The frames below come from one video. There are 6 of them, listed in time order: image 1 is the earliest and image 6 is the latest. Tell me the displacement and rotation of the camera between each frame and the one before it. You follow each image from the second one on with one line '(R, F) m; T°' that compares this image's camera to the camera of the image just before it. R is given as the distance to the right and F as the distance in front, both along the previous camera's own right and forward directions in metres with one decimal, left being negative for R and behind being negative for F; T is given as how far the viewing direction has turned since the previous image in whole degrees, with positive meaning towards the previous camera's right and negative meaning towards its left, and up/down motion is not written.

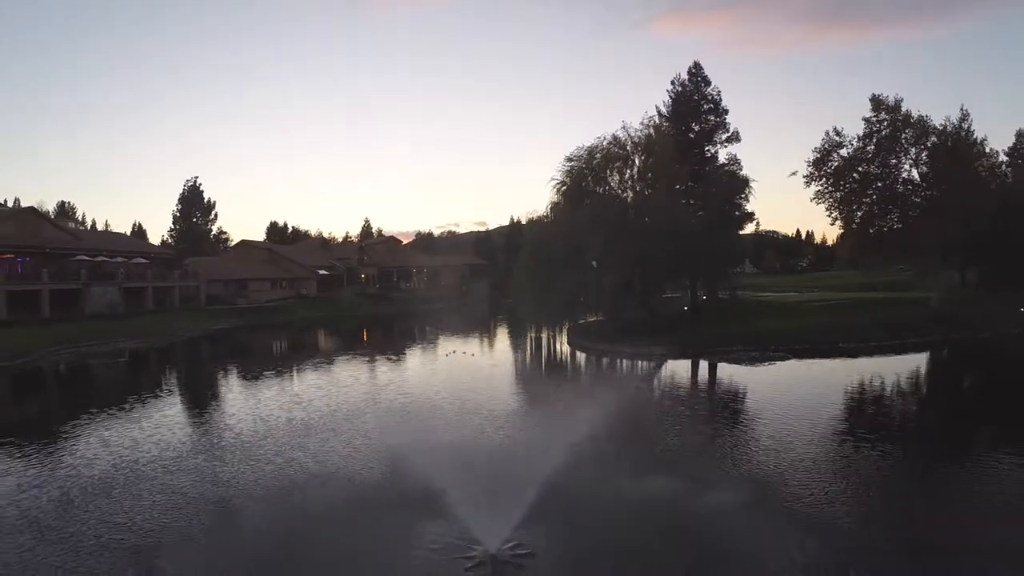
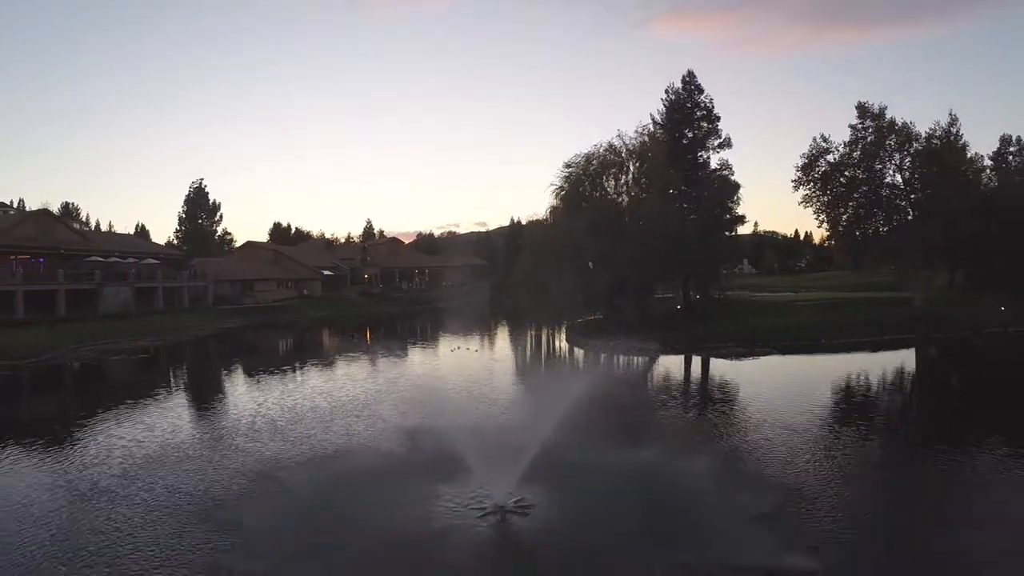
(0.0, -1.3) m; 0°
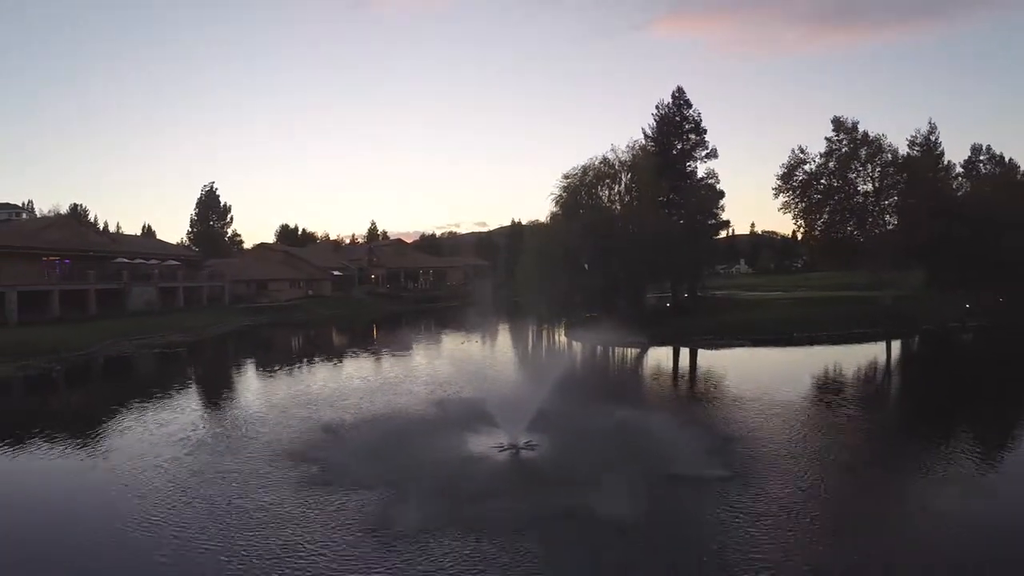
(-0.1, -2.8) m; 0°
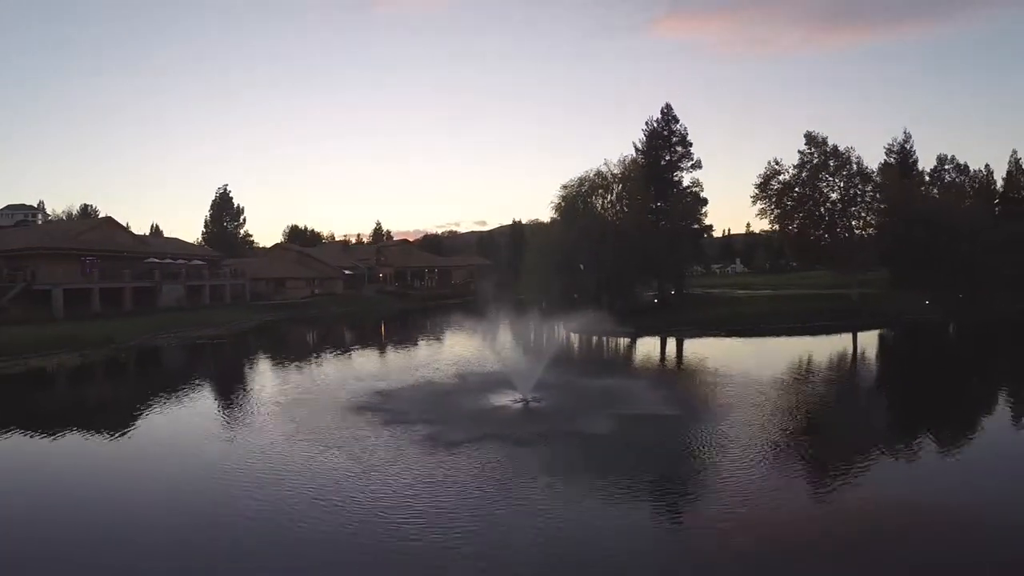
(-0.2, -3.8) m; 0°
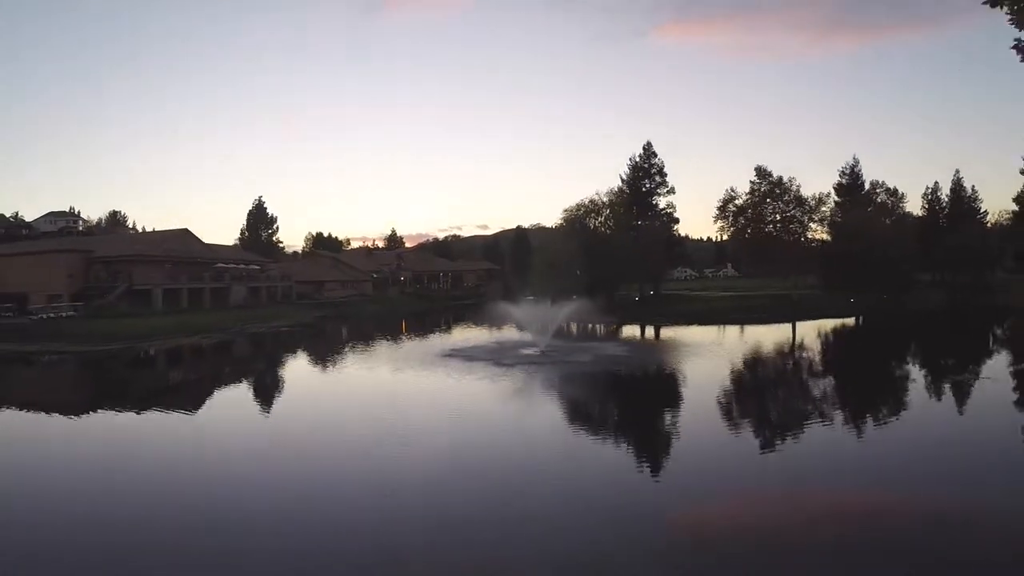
(-0.8, -10.4) m; 0°
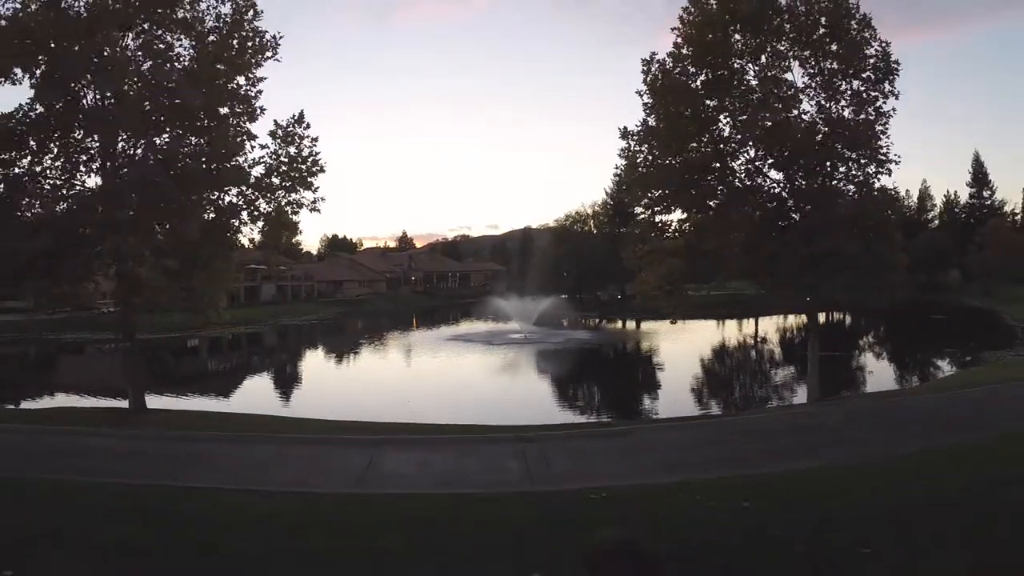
(+0.9, -7.2) m; -1°
